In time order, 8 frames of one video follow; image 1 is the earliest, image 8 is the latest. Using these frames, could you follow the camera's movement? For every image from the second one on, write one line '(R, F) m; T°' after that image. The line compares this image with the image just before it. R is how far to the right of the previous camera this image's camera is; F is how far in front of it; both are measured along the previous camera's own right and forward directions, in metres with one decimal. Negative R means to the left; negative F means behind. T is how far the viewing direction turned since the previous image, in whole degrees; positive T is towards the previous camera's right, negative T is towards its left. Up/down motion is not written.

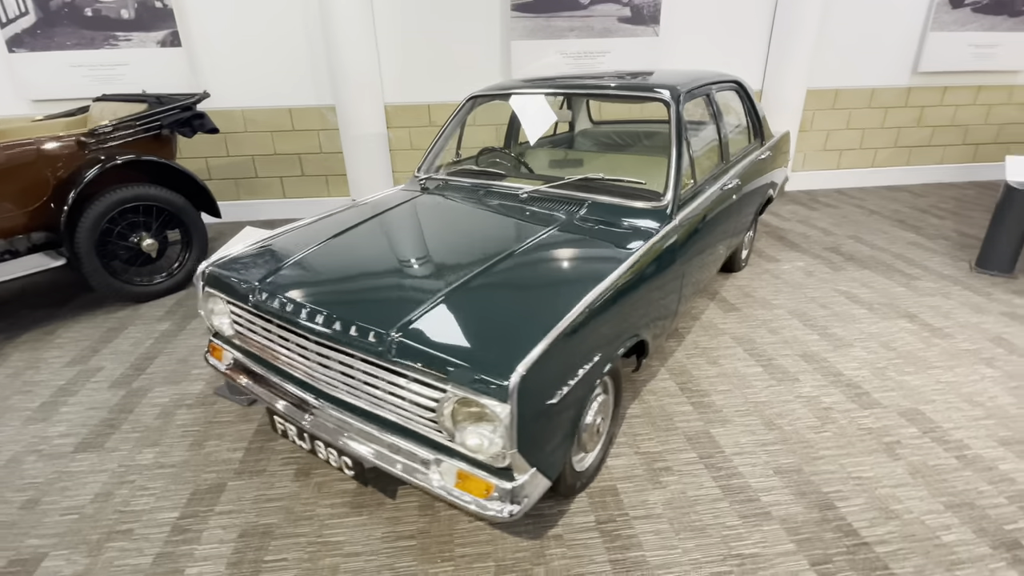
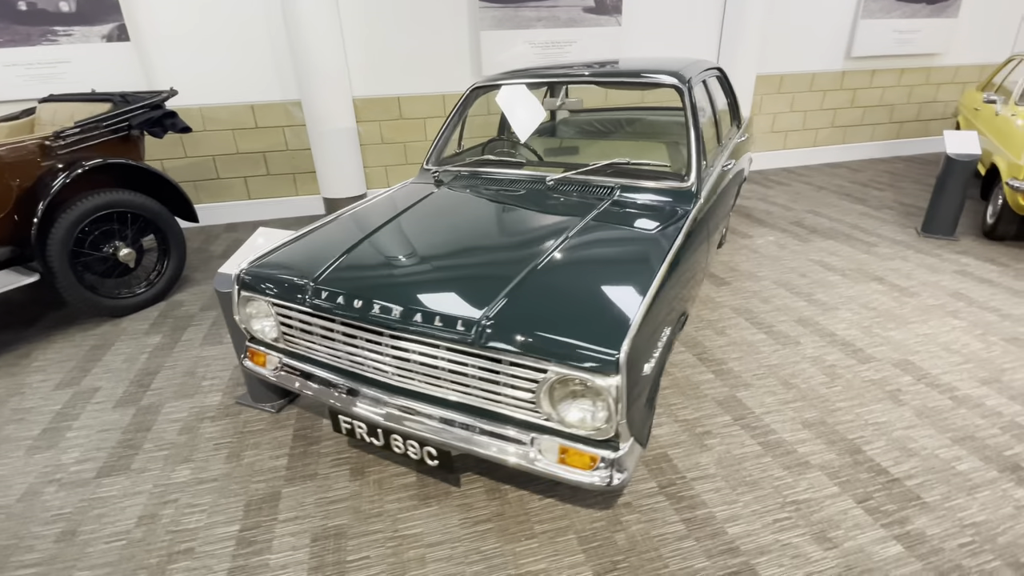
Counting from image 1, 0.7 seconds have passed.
(-0.4, 0.0) m; +7°
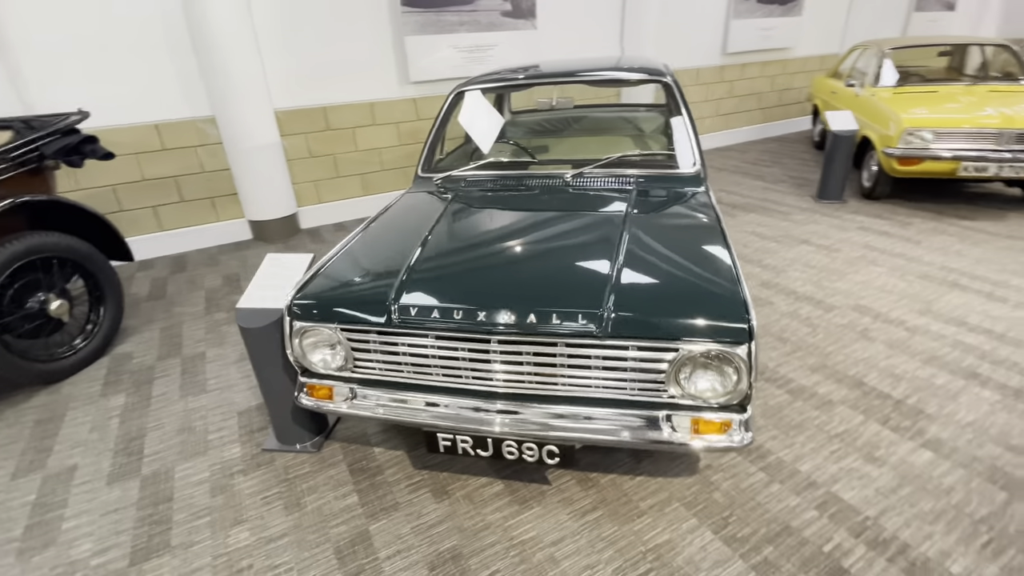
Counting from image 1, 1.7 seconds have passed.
(-0.6, 0.0) m; +13°
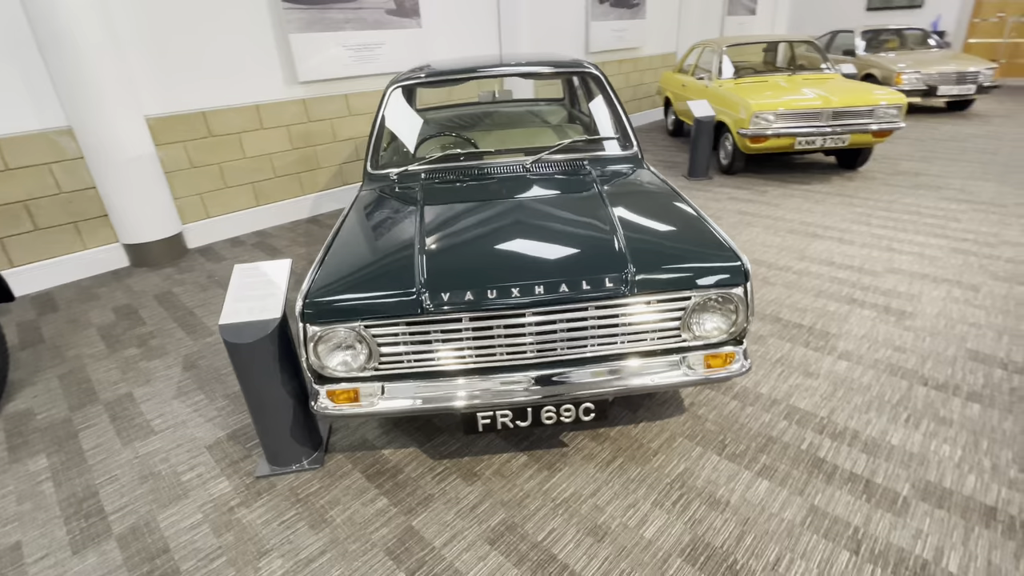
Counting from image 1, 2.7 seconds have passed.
(-0.5, 0.0) m; +15°
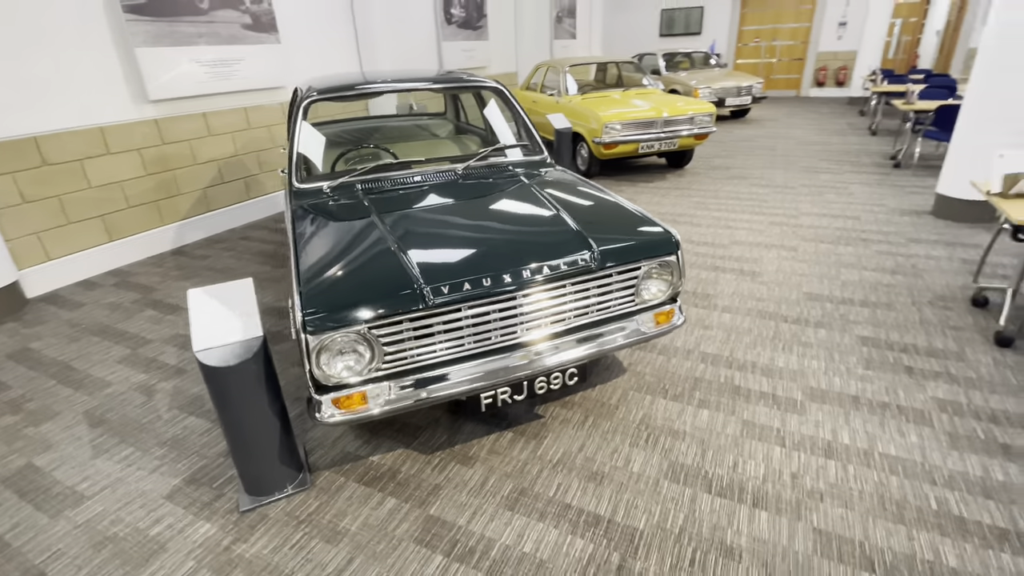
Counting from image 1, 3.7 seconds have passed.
(-0.5, -0.1) m; +17°
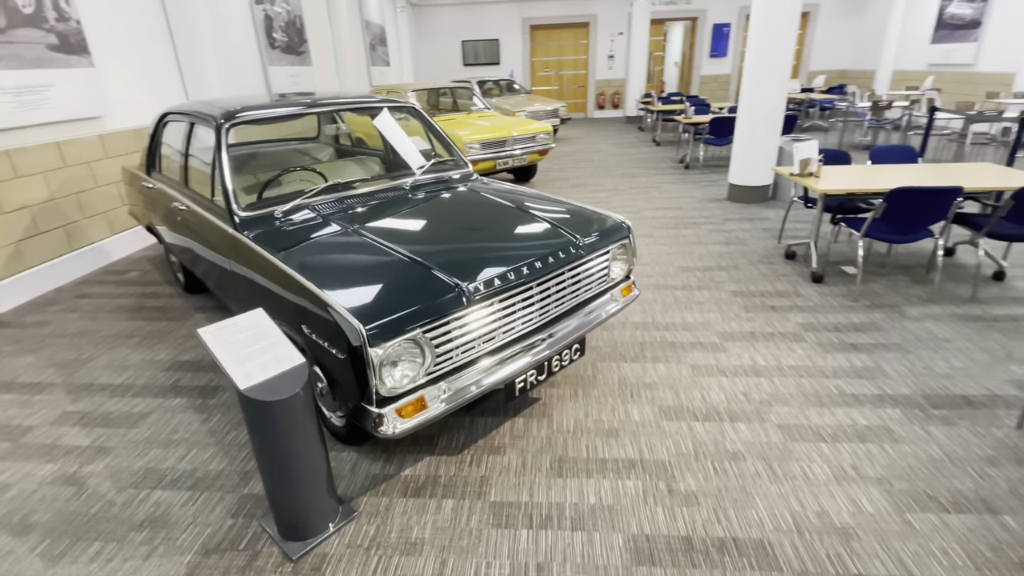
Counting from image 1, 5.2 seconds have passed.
(-0.7, 0.0) m; +21°
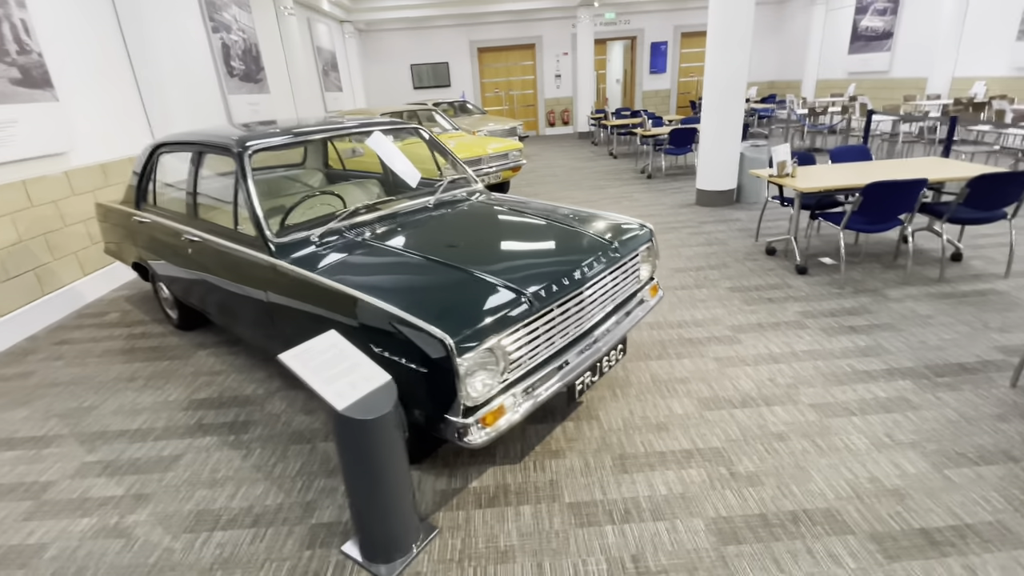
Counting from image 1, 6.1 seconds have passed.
(-0.4, 0.0) m; +6°
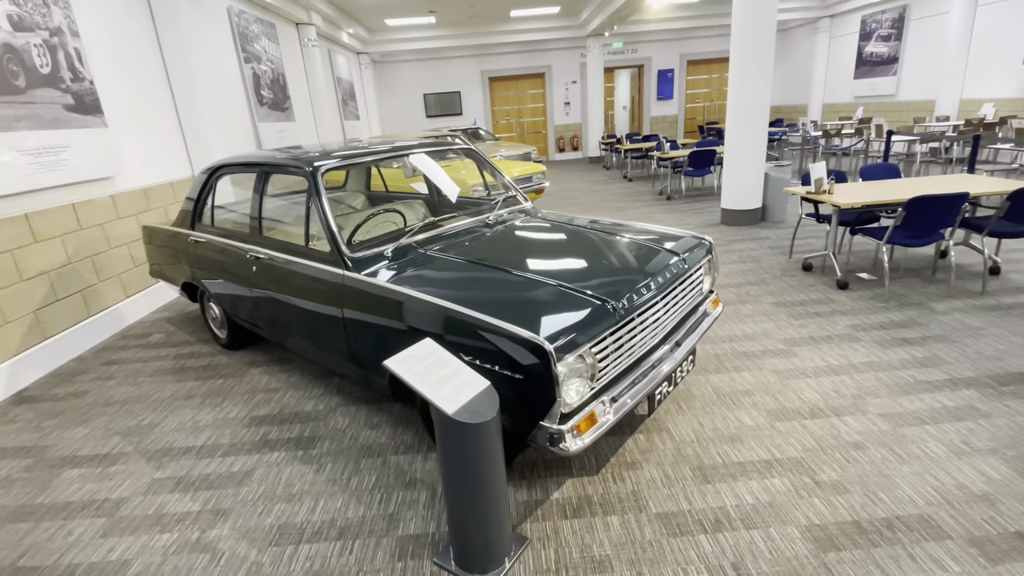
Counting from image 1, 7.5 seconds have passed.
(-0.3, 0.0) m; 0°
